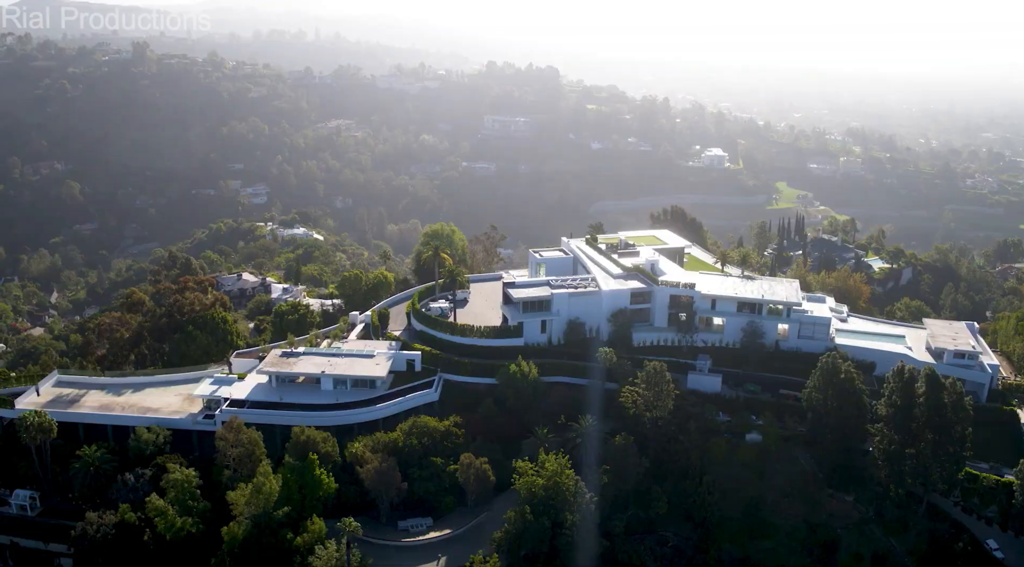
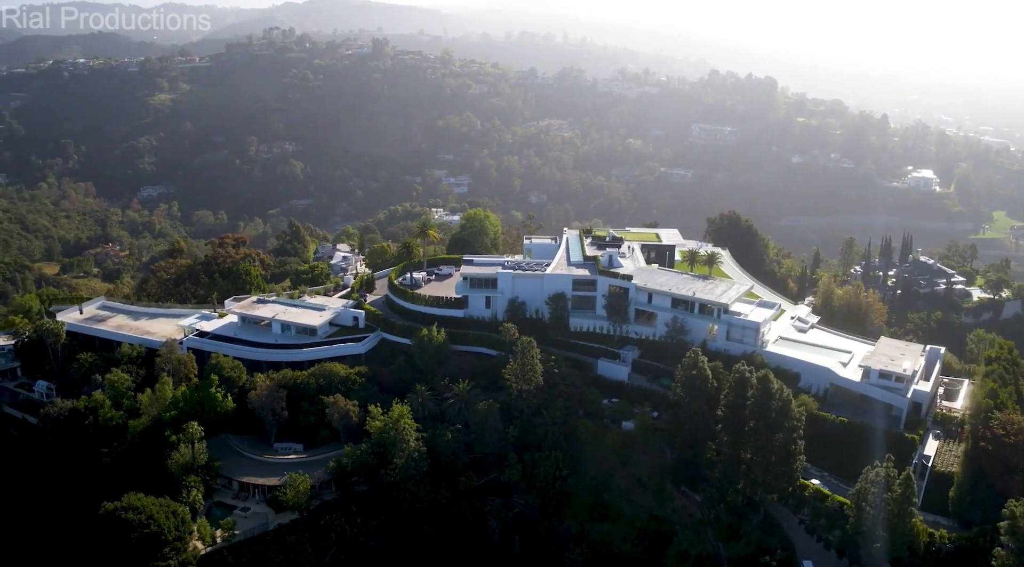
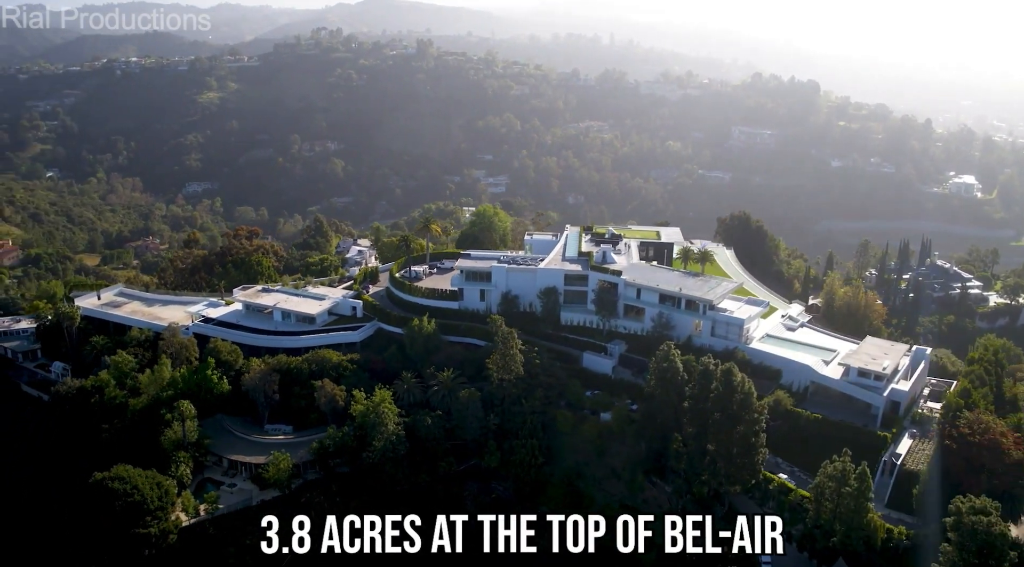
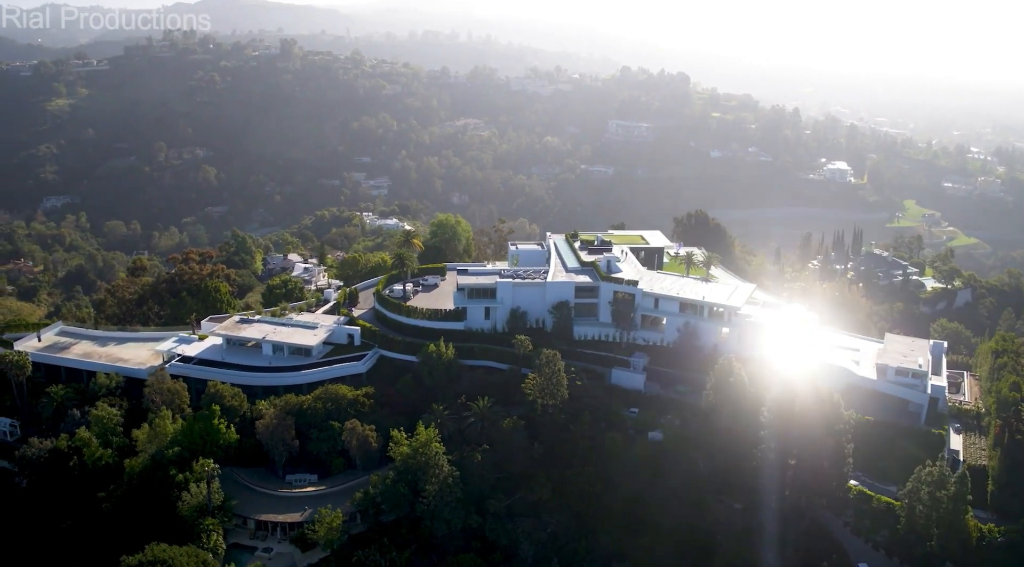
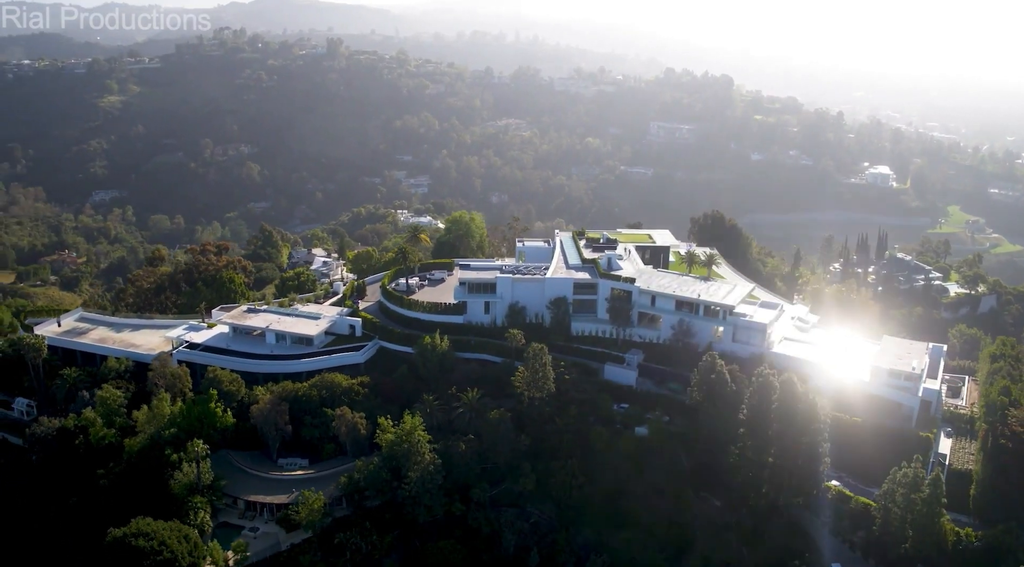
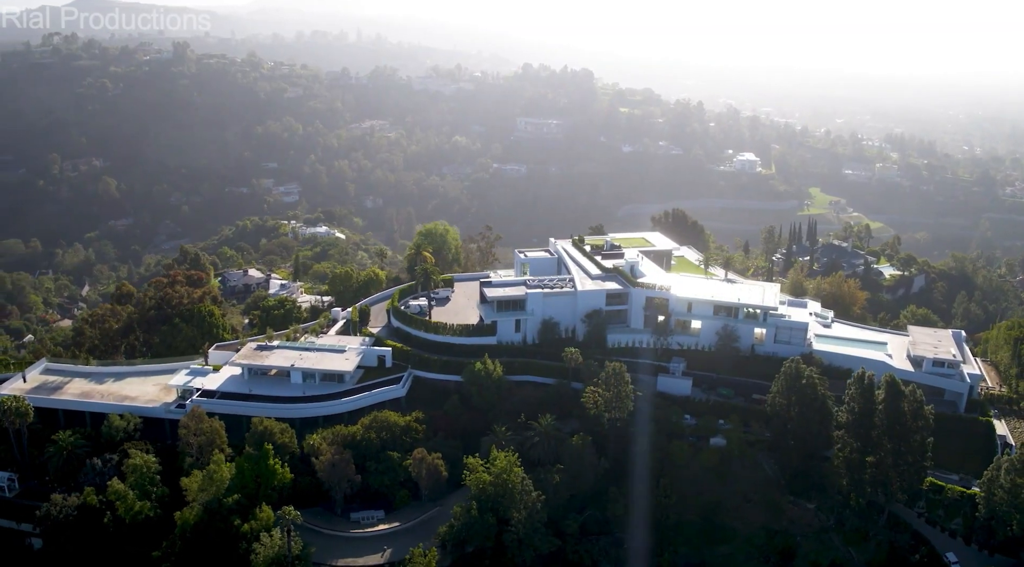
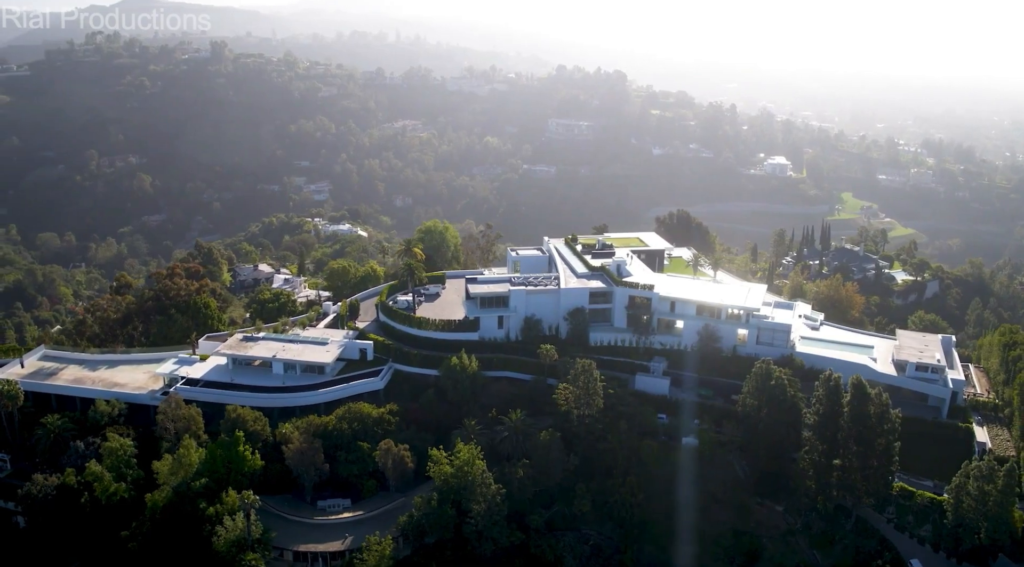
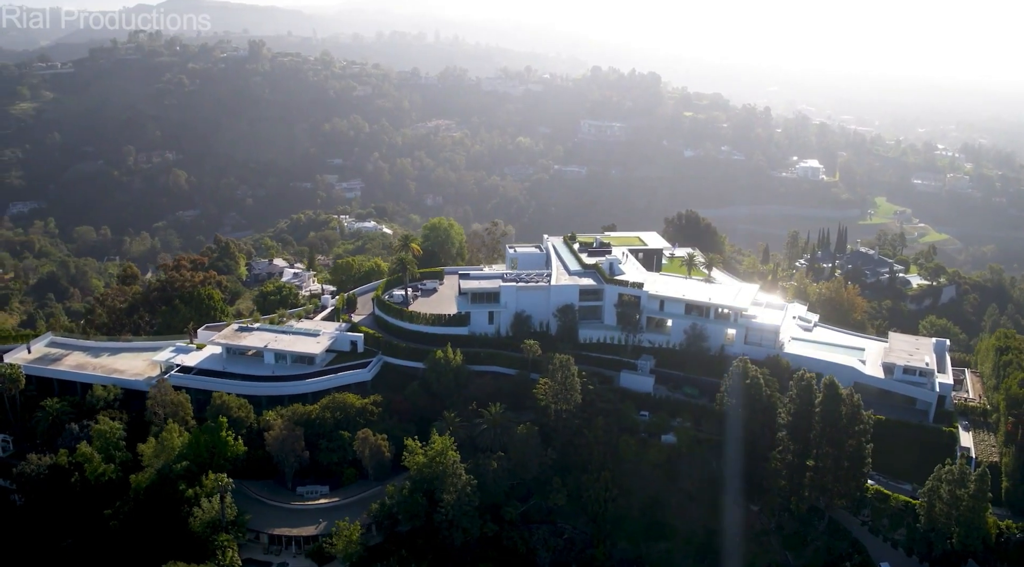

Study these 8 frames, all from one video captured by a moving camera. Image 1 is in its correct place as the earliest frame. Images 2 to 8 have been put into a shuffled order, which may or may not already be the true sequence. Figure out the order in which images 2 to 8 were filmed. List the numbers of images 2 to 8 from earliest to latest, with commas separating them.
6, 7, 8, 4, 5, 2, 3
